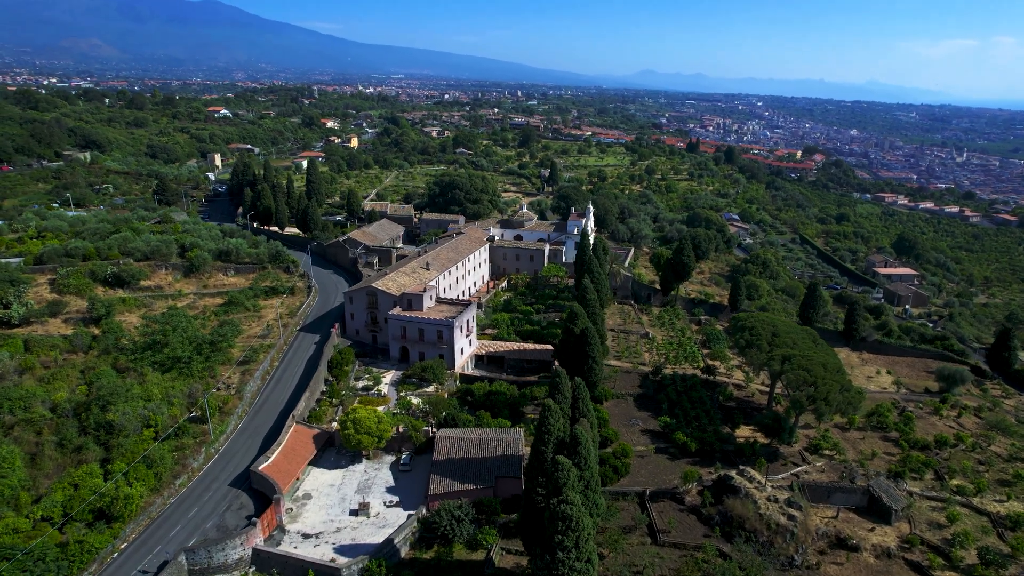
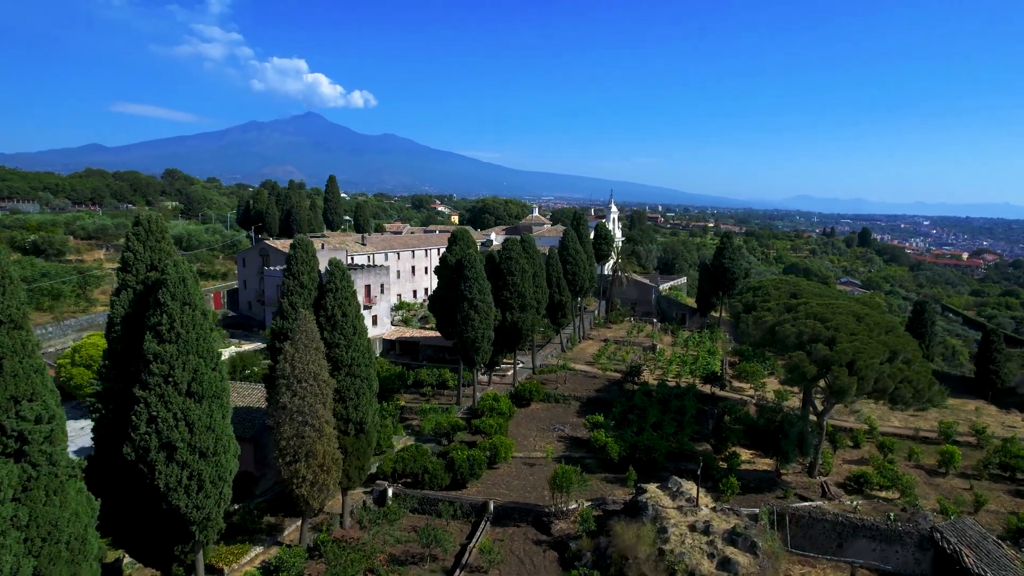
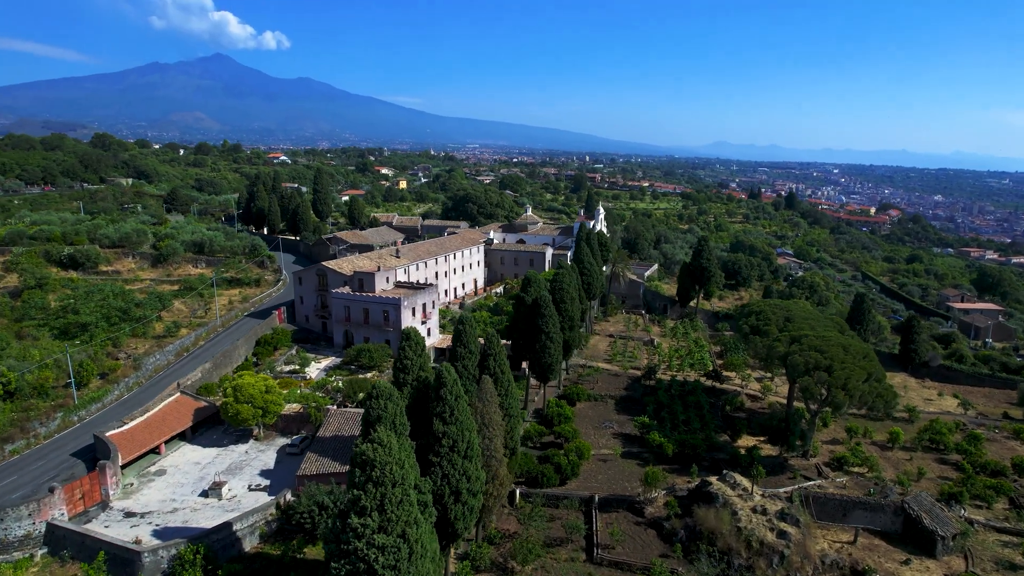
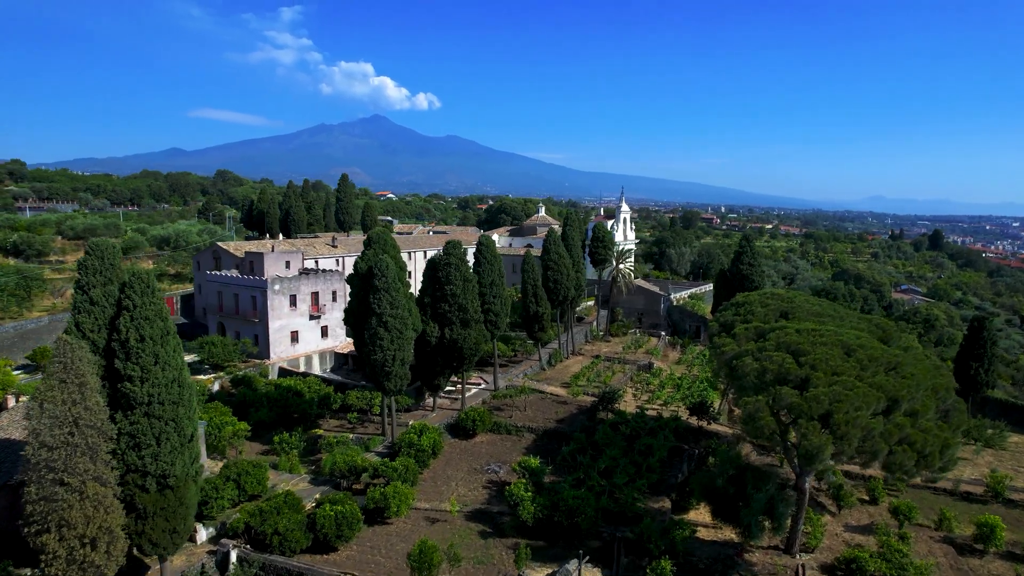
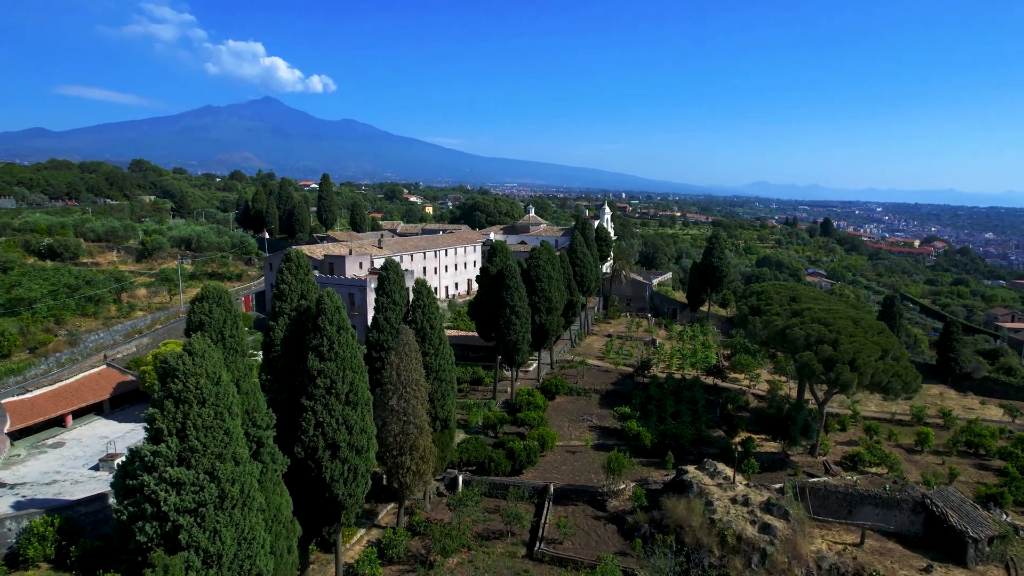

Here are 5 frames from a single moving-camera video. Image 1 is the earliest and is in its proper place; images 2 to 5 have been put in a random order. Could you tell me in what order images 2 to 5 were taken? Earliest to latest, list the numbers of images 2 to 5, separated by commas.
3, 5, 2, 4
